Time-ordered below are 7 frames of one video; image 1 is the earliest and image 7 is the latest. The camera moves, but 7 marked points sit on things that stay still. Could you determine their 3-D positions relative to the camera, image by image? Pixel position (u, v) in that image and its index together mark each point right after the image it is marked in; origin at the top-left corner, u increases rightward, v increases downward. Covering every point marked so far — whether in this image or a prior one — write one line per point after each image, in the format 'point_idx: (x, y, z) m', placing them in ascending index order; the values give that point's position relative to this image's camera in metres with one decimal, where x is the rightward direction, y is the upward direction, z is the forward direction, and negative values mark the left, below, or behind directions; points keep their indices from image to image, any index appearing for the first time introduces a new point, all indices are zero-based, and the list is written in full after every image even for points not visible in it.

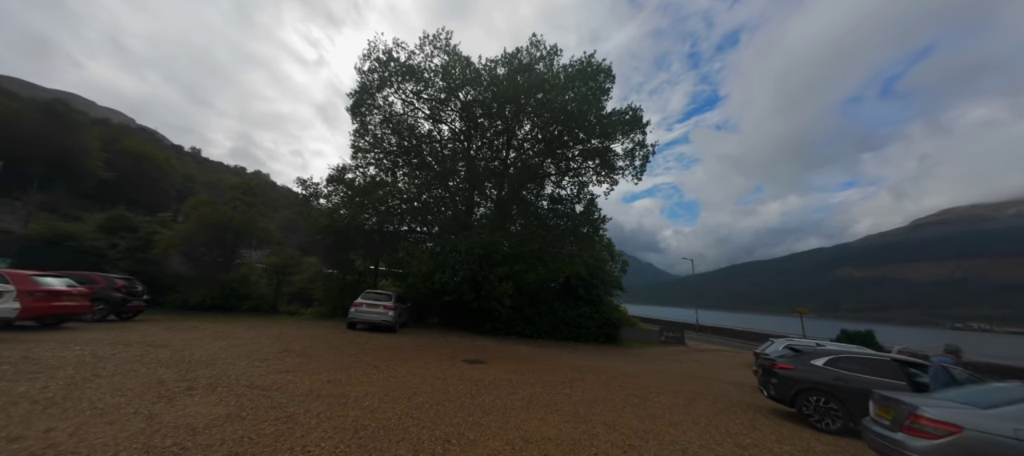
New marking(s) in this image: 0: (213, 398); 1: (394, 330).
0: (-4.3, -2.5, +4.4) m
1: (-5.3, -4.6, +13.8) m
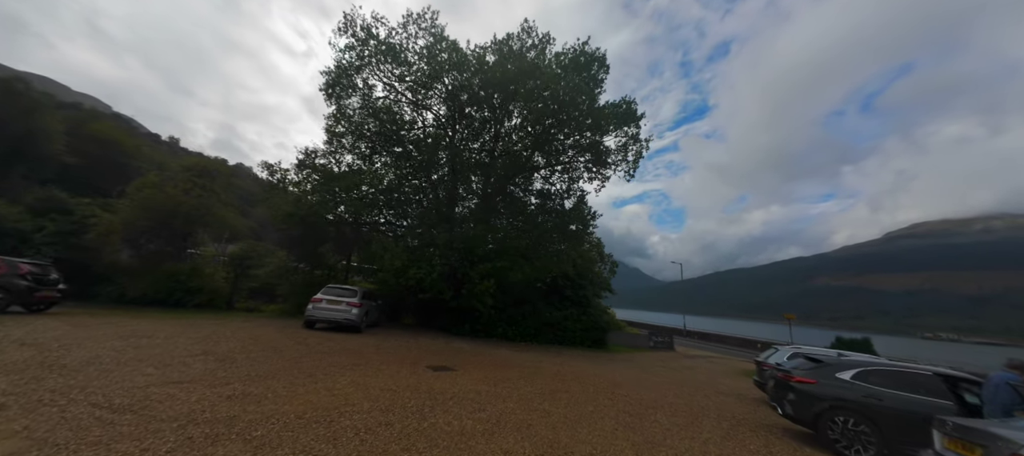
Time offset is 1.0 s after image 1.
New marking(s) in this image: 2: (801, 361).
0: (-4.8, -1.9, +3.0) m
1: (-6.2, -4.1, +12.3) m
2: (+6.4, -2.9, +6.8) m
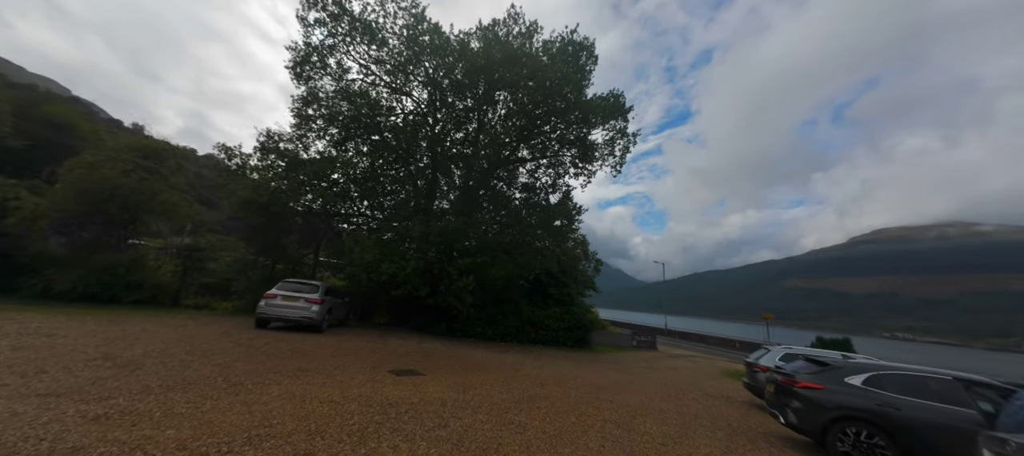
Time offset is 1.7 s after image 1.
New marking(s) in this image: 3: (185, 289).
0: (-5.2, -1.5, +1.9) m
1: (-7.0, -3.7, +11.1) m
2: (+5.9, -2.7, +6.2) m
3: (-16.9, -3.2, +15.8) m
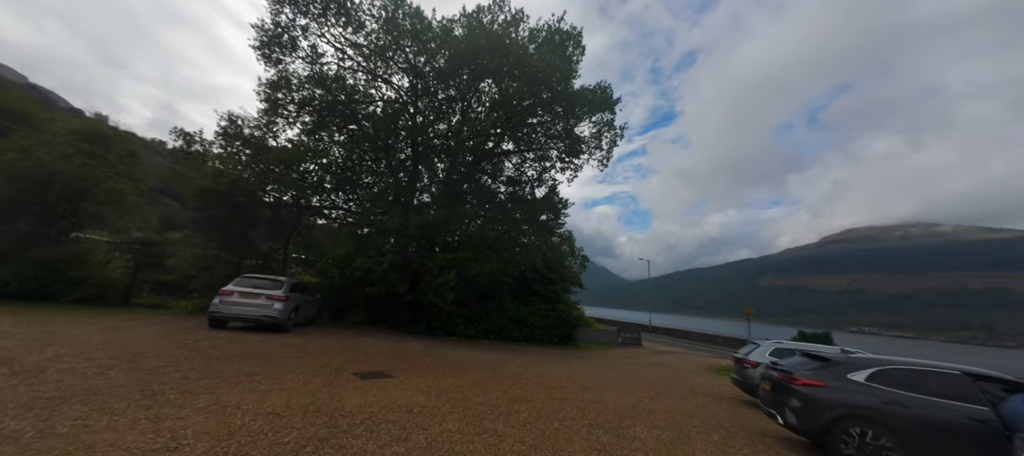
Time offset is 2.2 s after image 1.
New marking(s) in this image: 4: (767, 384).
0: (-5.4, -1.3, +1.0) m
1: (-7.6, -3.4, +10.2) m
2: (+5.4, -2.5, +5.8) m
3: (-17.7, -2.8, +14.5) m
4: (+4.9, -3.0, +5.9) m
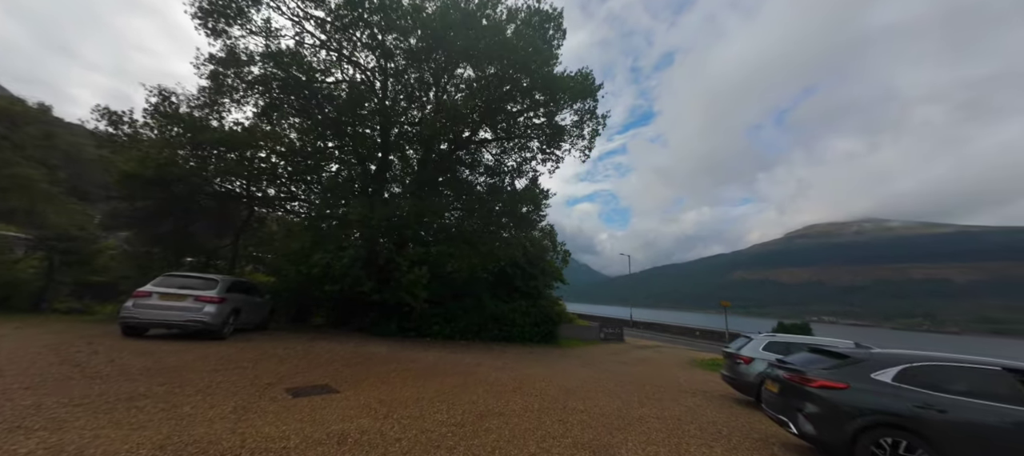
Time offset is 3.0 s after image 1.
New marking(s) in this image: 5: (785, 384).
0: (-5.6, -1.0, -0.3) m
1: (-8.3, -3.1, +8.8) m
2: (+4.9, -2.1, +5.1) m
3: (-18.7, -2.5, +12.4) m
4: (+4.4, -2.6, +5.1) m
5: (+4.3, -2.5, +4.8) m
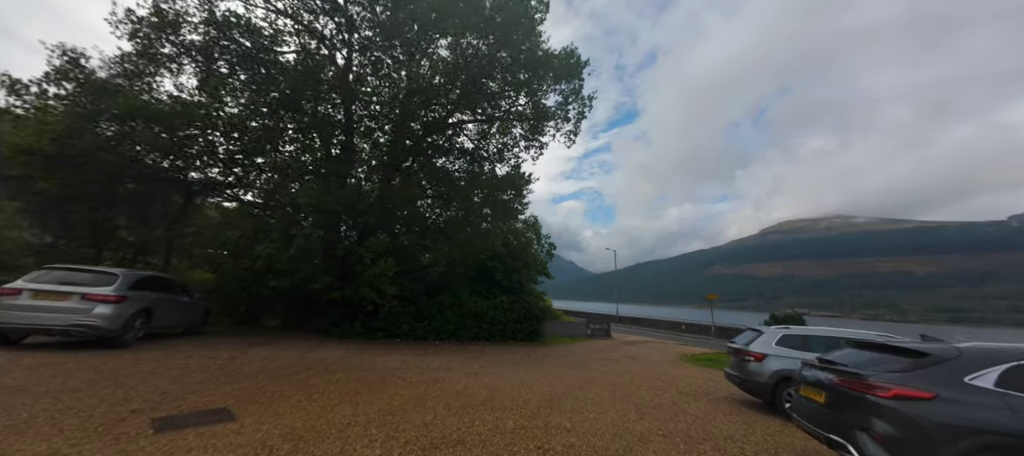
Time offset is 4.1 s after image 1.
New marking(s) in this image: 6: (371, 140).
0: (-5.8, -0.6, -1.9) m
1: (-8.9, -2.6, +7.1) m
2: (+4.5, -1.6, +4.0) m
3: (-19.5, -2.1, +10.2) m
4: (+3.9, -2.1, +4.0) m
5: (+3.8, -2.0, +3.6) m
6: (-6.6, +4.0, +14.0) m
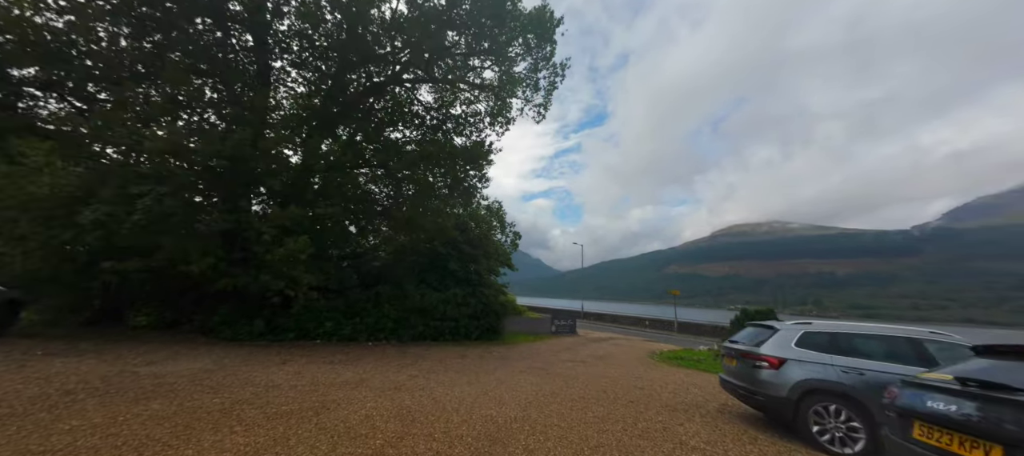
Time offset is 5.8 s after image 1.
0: (-5.9, +0.2, -4.6) m
1: (-9.9, -1.7, +4.0) m
2: (+3.7, -1.0, +2.3) m
3: (-20.7, -0.9, +6.1) m
4: (+3.1, -1.5, +2.3) m
5: (+3.1, -1.3, +1.9) m
6: (-8.1, +5.0, +11.1) m
